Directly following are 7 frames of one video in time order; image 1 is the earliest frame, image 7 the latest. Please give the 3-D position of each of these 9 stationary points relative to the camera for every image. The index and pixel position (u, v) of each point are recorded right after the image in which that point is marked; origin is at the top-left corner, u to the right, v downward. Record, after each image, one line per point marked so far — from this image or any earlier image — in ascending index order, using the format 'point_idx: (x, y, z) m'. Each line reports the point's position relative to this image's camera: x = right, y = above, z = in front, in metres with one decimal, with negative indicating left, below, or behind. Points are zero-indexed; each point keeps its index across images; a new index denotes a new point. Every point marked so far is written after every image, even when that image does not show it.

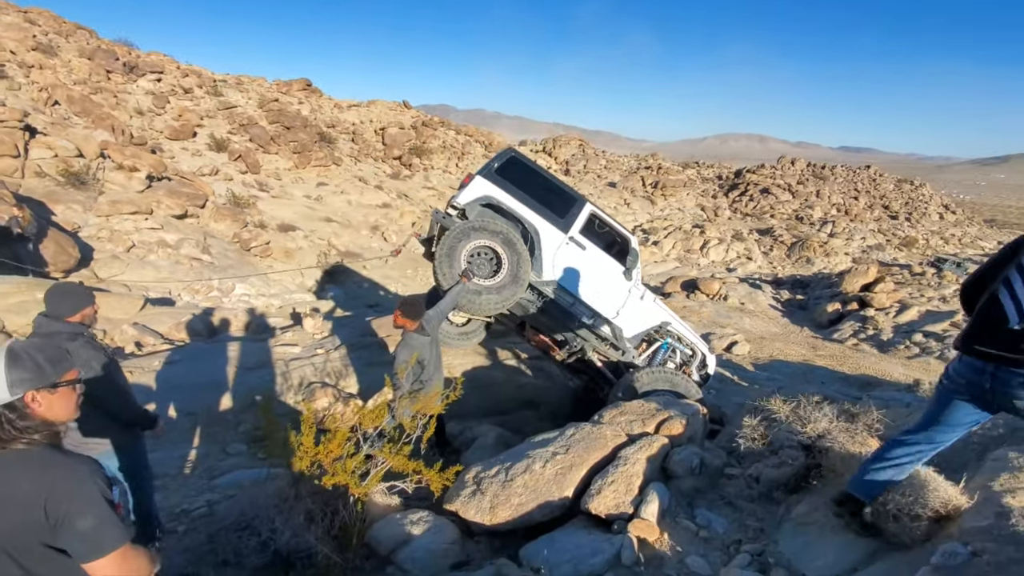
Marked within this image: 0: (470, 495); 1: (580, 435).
0: (-0.3, -1.6, +3.8) m
1: (+0.6, -1.2, +4.1) m
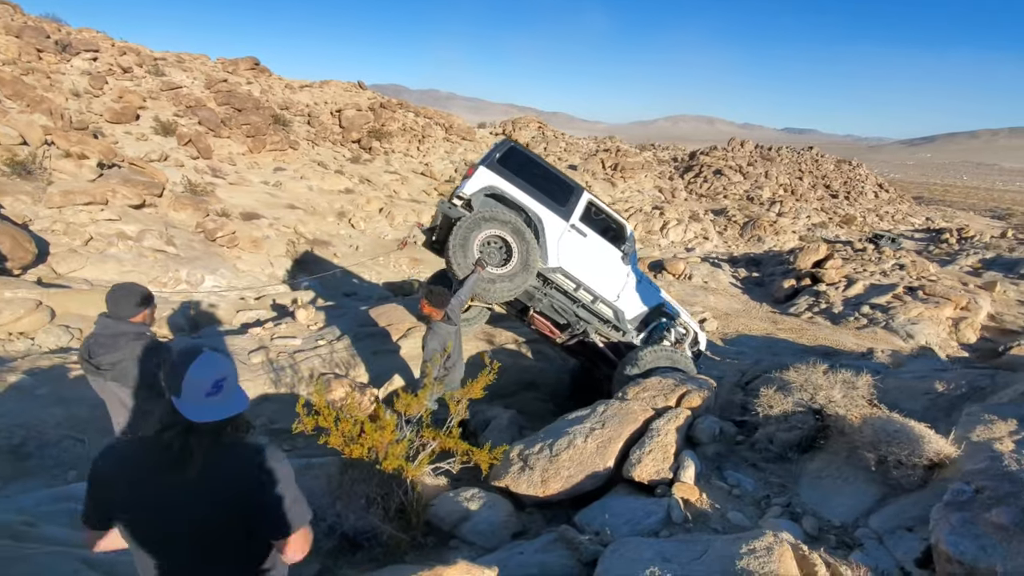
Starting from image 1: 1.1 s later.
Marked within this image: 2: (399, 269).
0: (+0.1, -1.5, +4.0) m
1: (+0.9, -1.1, +4.4) m
2: (-4.6, +0.8, +19.6) m
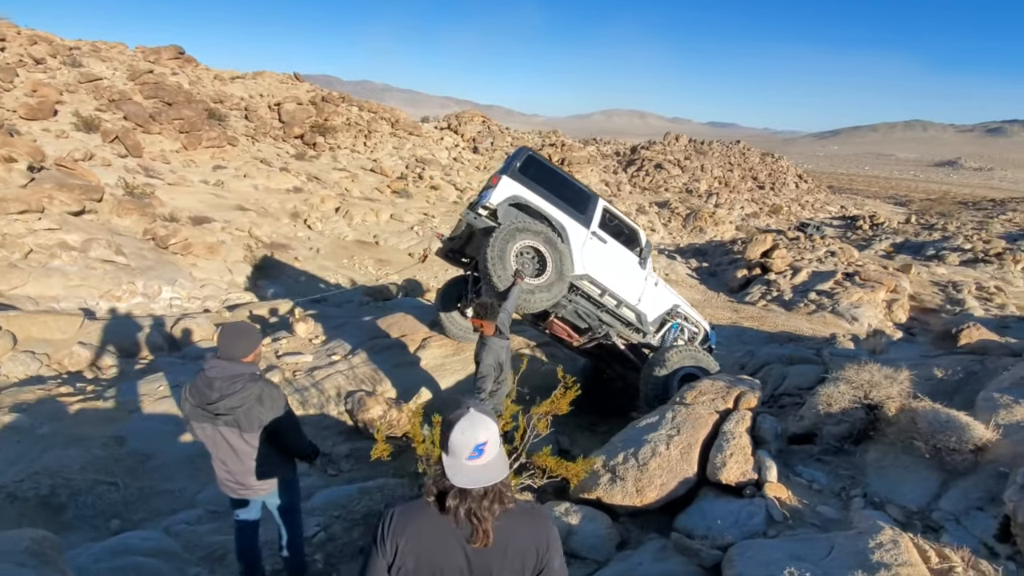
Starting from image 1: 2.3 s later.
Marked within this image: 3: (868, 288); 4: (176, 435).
0: (+0.8, -1.6, +4.2) m
1: (+1.6, -1.2, +4.6) m
2: (-5.7, +0.7, +19.1) m
3: (+13.3, +0.1, +18.8) m
4: (-3.9, -1.7, +5.8) m
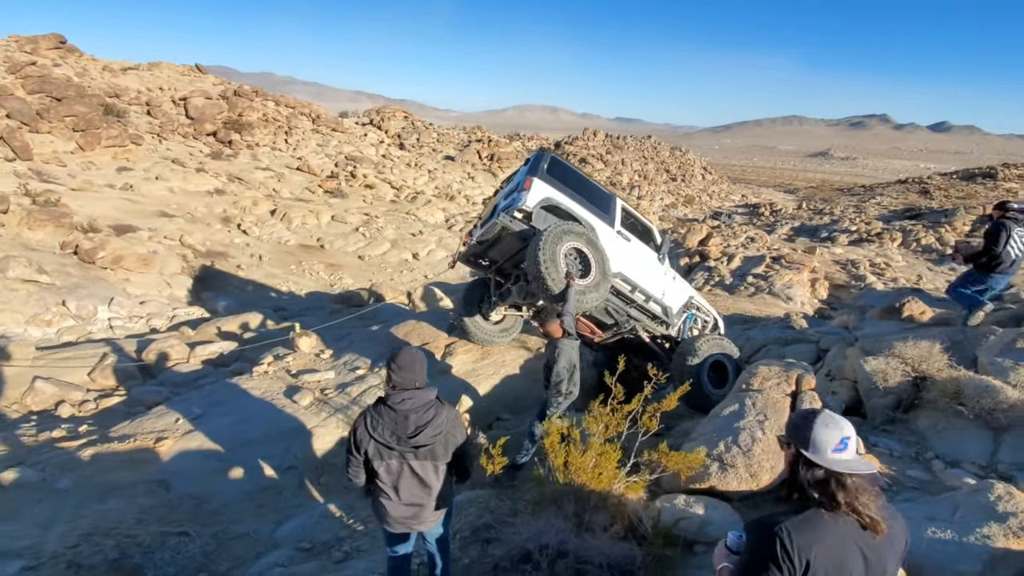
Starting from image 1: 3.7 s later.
0: (+1.8, -1.6, +4.4) m
1: (+2.5, -1.1, +5.0) m
2: (-7.1, +0.4, +18.1) m
3: (+11.7, +0.8, +20.8) m
4: (-3.0, -1.9, +5.2) m
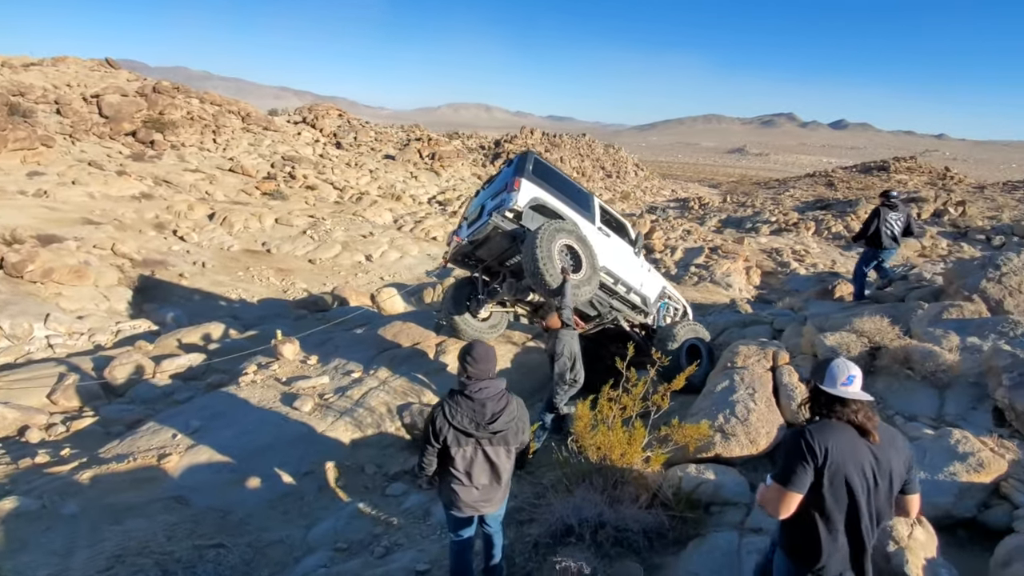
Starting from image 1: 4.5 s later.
0: (+2.1, -1.5, +4.9) m
1: (+2.7, -1.0, +5.6) m
2: (-8.5, +0.2, +17.4) m
3: (+9.8, +1.3, +22.4) m
4: (-2.8, -2.0, +5.2) m
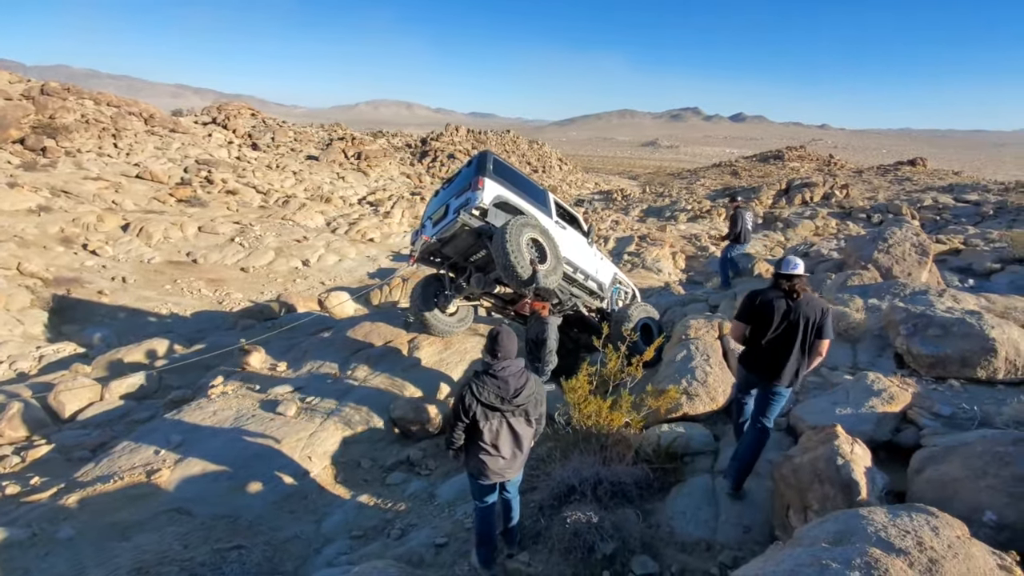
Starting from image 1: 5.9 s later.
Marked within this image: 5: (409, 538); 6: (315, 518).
0: (+2.0, -1.3, +5.7) m
1: (+2.5, -0.8, +6.4) m
2: (-10.3, -0.2, +16.5) m
3: (+7.0, +2.1, +24.0) m
4: (-2.9, -2.1, +5.2) m
5: (-1.0, -2.3, +4.7) m
6: (-2.0, -2.3, +5.0) m
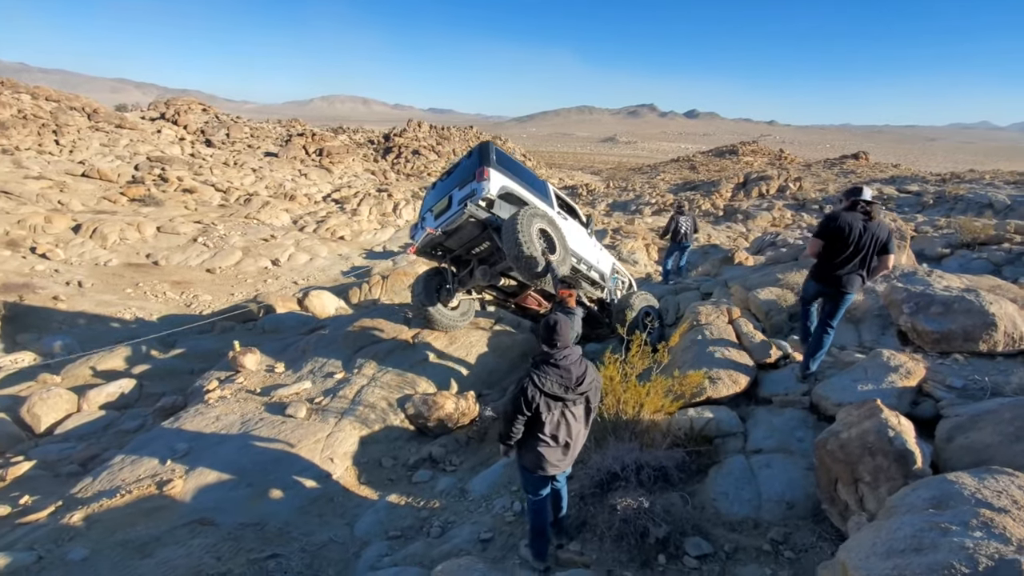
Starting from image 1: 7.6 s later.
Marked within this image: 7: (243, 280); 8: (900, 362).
0: (+2.3, -1.1, +5.8) m
1: (+2.7, -0.6, +6.5) m
2: (-10.8, -0.3, +15.6) m
3: (+5.9, +2.5, +24.4) m
4: (-2.5, -2.1, +4.9) m
5: (-0.6, -2.3, +4.5) m
6: (-1.6, -2.3, +4.8) m
7: (-9.1, +0.2, +17.2) m
8: (+4.1, -0.8, +5.3) m
